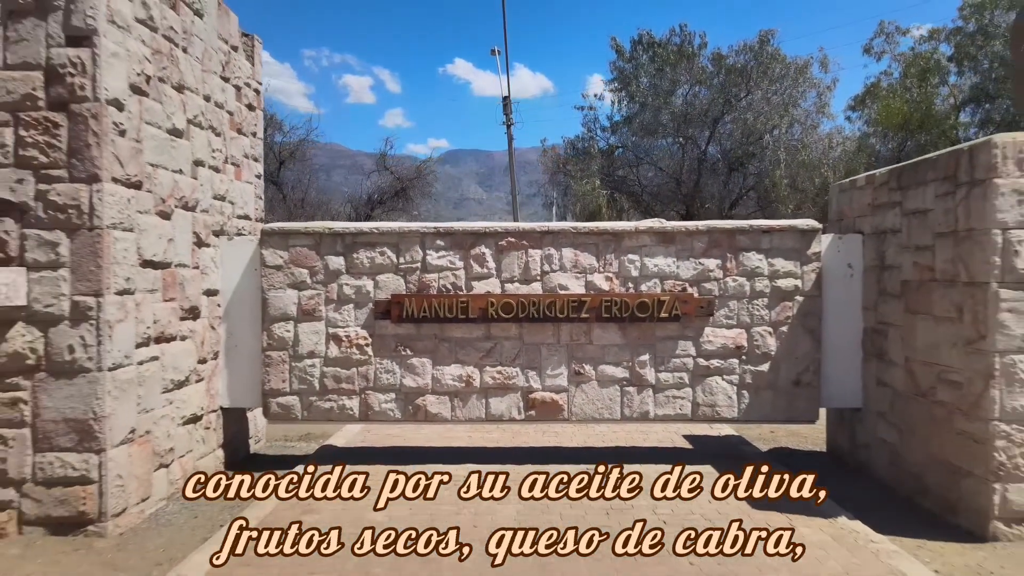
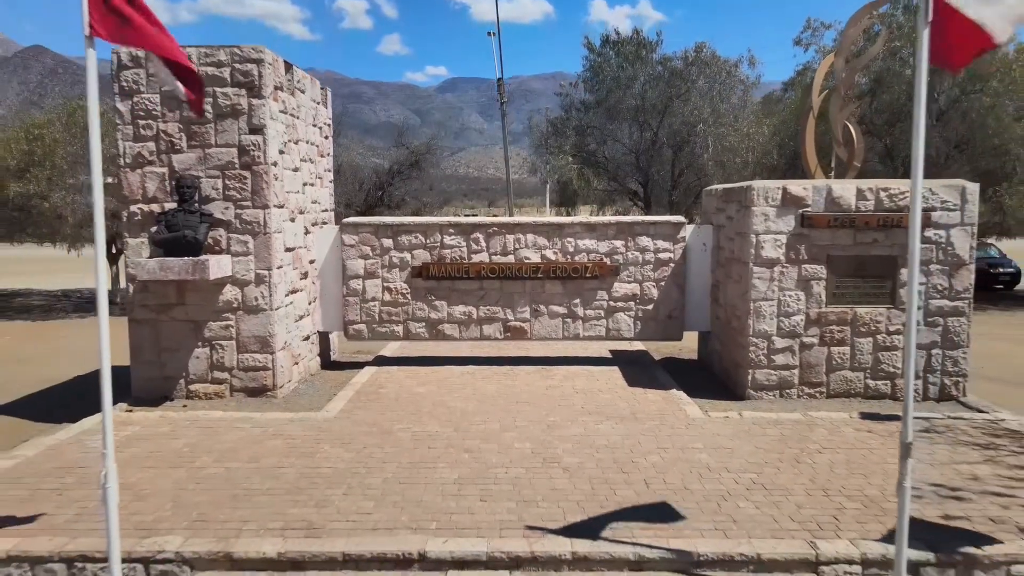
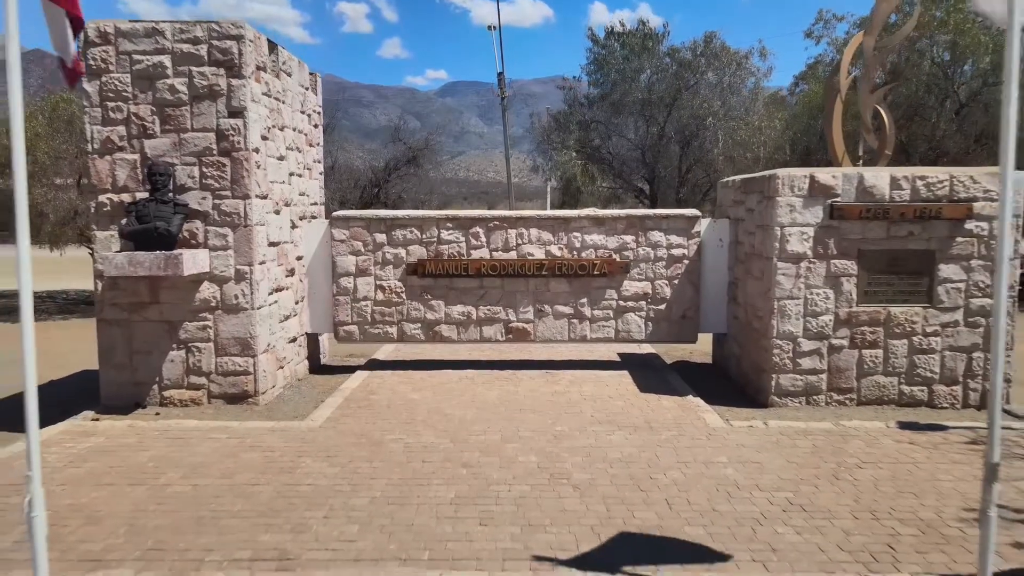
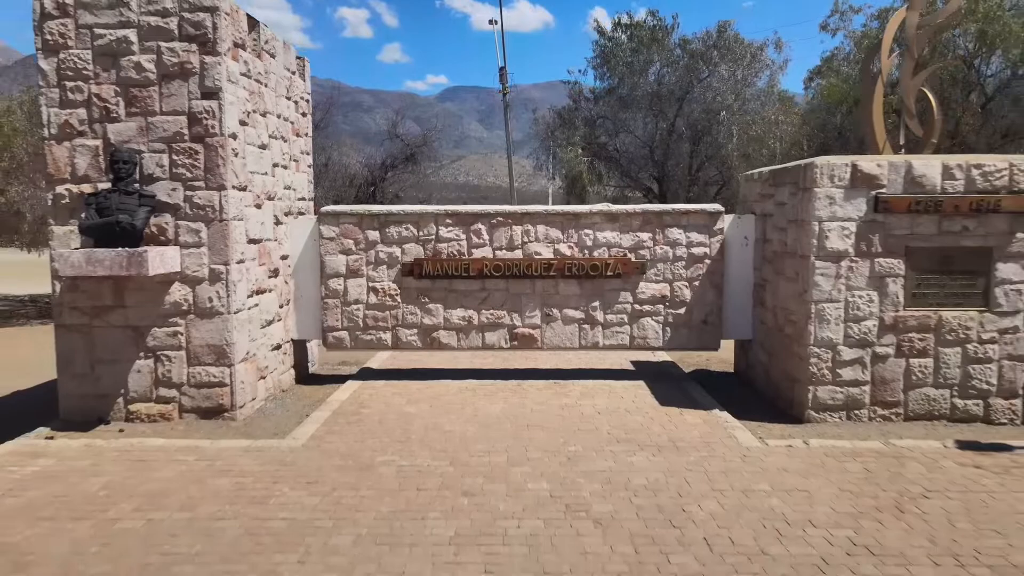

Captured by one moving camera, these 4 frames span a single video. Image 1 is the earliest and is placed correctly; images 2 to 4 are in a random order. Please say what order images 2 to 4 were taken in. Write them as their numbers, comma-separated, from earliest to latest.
4, 3, 2
